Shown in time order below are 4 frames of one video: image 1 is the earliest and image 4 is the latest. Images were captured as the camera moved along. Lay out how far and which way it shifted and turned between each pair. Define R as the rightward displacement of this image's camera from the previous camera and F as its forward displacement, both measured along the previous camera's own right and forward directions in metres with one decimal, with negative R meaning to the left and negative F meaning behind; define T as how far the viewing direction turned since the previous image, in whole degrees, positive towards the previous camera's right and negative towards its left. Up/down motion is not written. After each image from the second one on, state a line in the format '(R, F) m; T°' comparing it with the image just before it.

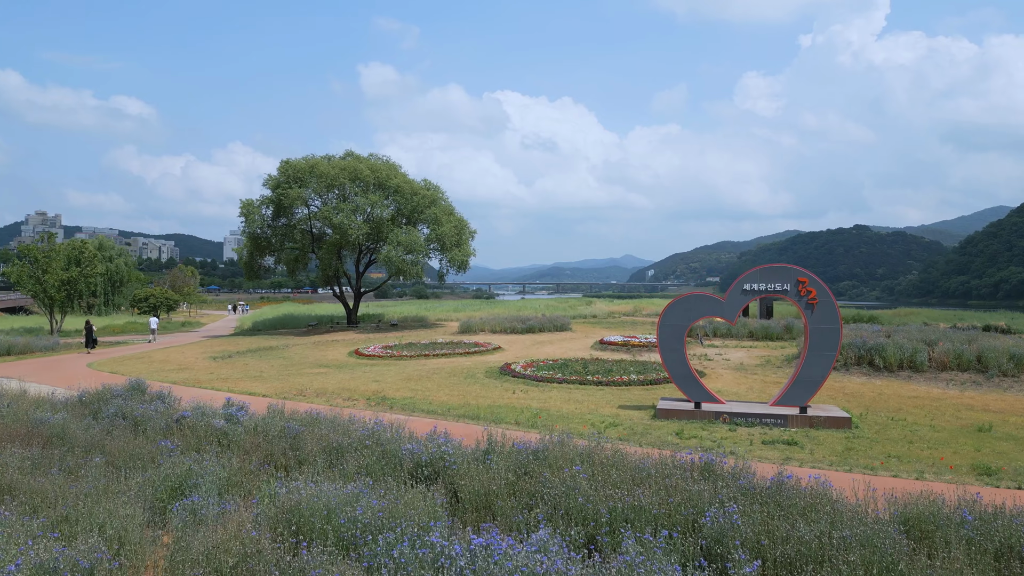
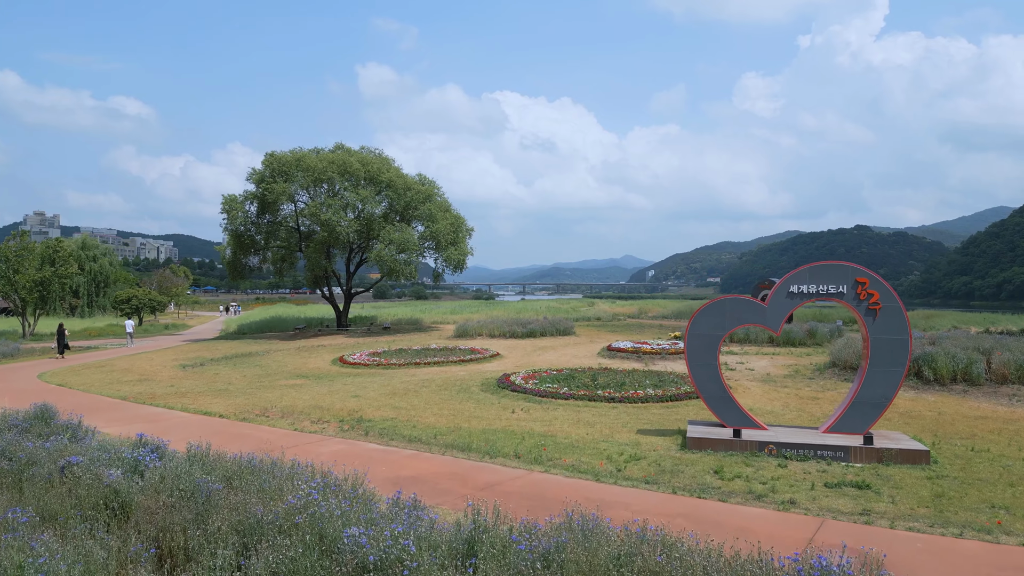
(0.0, +1.8) m; 0°
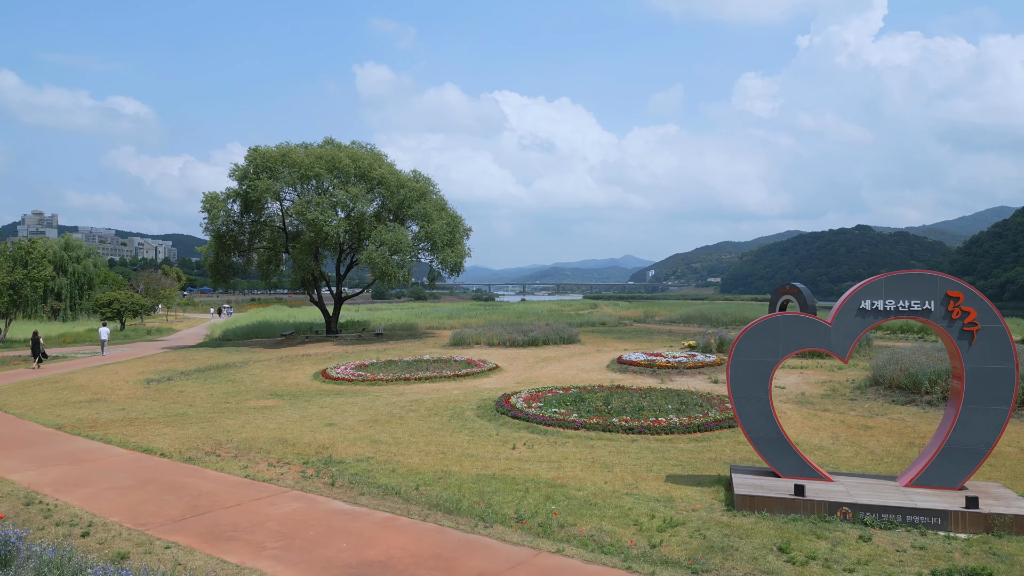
(0.0, +1.8) m; 0°
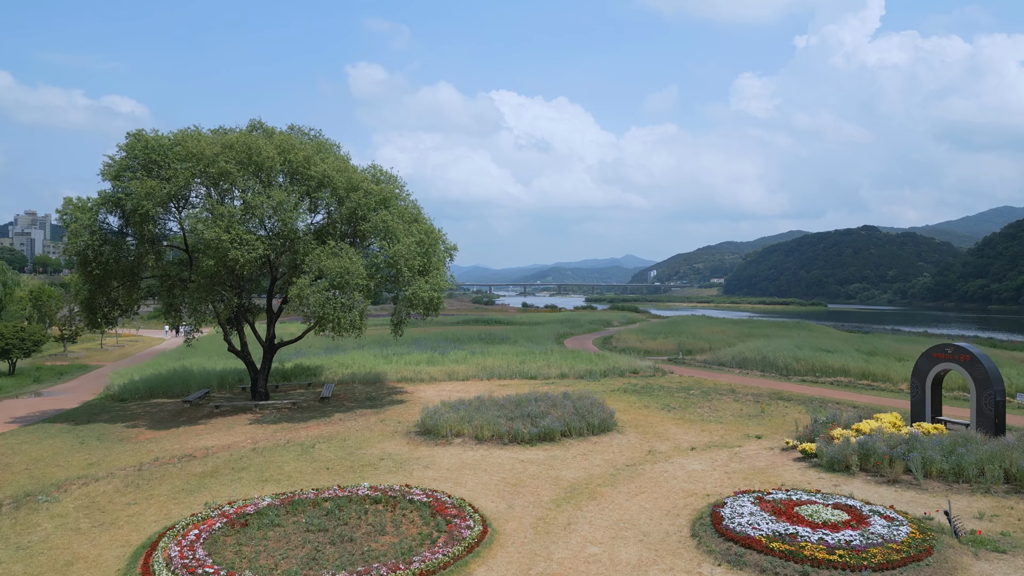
(0.0, +8.2) m; 0°
